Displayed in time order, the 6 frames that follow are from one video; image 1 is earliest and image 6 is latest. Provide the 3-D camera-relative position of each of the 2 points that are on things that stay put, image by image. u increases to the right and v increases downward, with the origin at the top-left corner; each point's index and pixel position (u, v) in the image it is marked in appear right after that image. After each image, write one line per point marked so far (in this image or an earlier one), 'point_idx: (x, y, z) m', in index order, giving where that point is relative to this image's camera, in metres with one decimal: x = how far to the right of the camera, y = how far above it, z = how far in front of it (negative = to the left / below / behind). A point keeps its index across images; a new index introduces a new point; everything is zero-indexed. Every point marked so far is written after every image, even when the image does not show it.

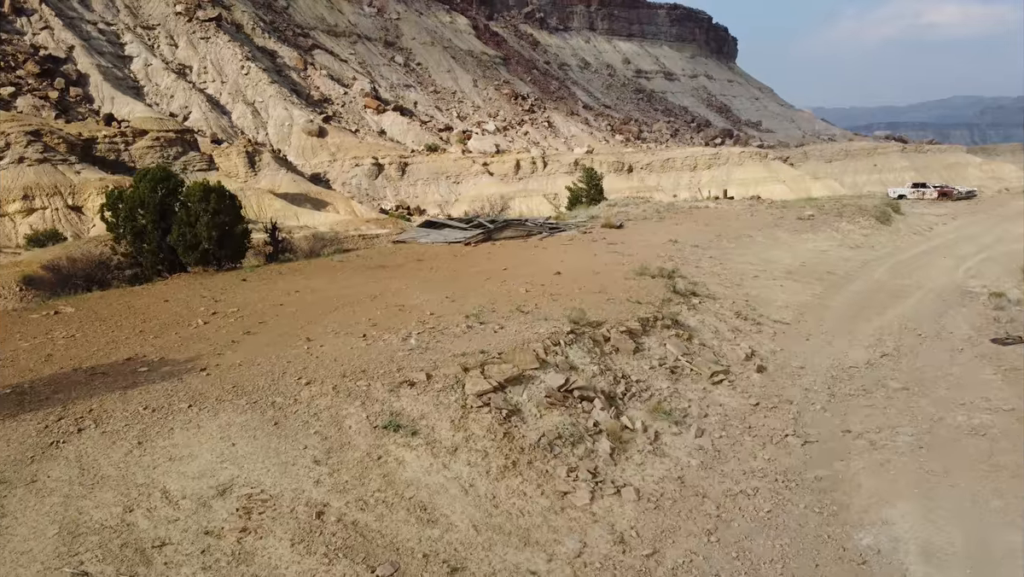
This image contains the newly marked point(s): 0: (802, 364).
0: (+2.6, -0.7, +7.4) m
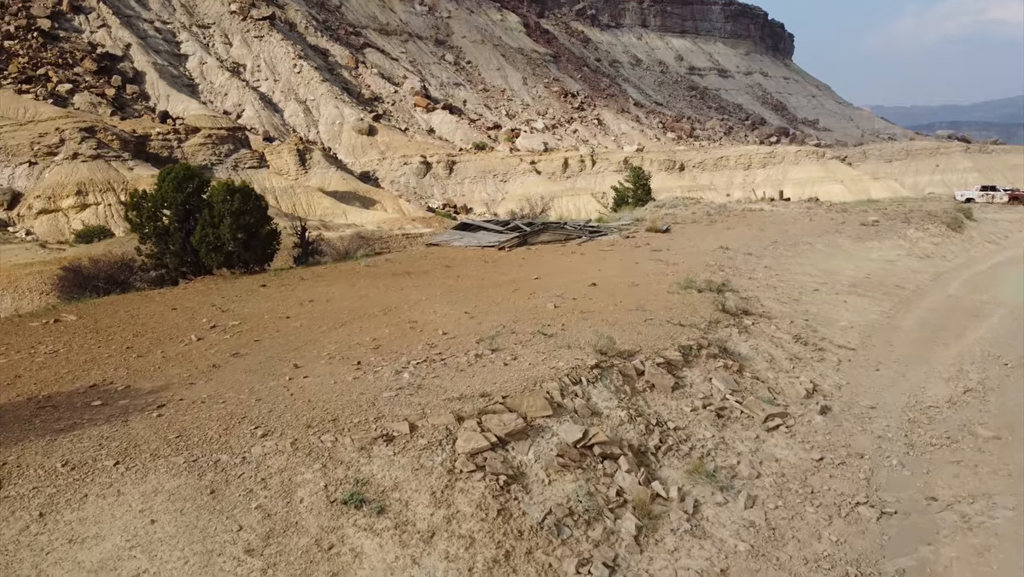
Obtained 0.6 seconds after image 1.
0: (+2.8, -0.9, +6.3) m
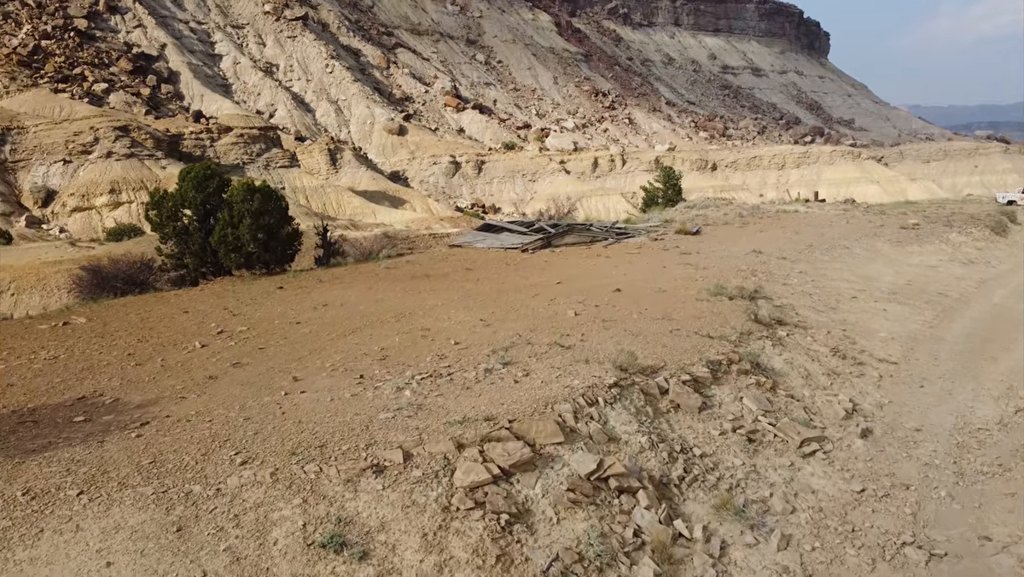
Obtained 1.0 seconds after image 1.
0: (+2.9, -1.0, +5.8) m
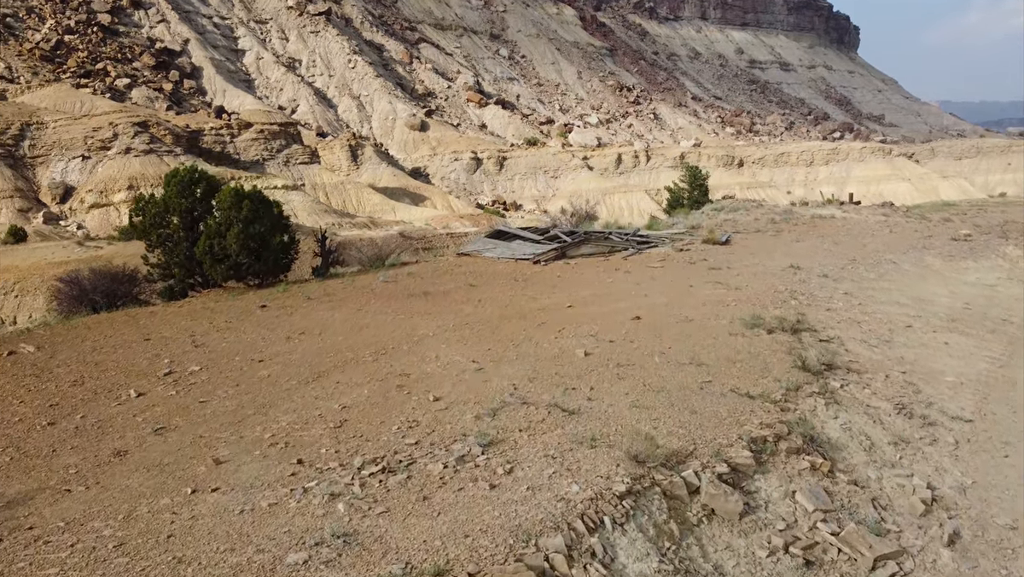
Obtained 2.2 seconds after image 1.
0: (+2.8, -1.3, +4.6) m
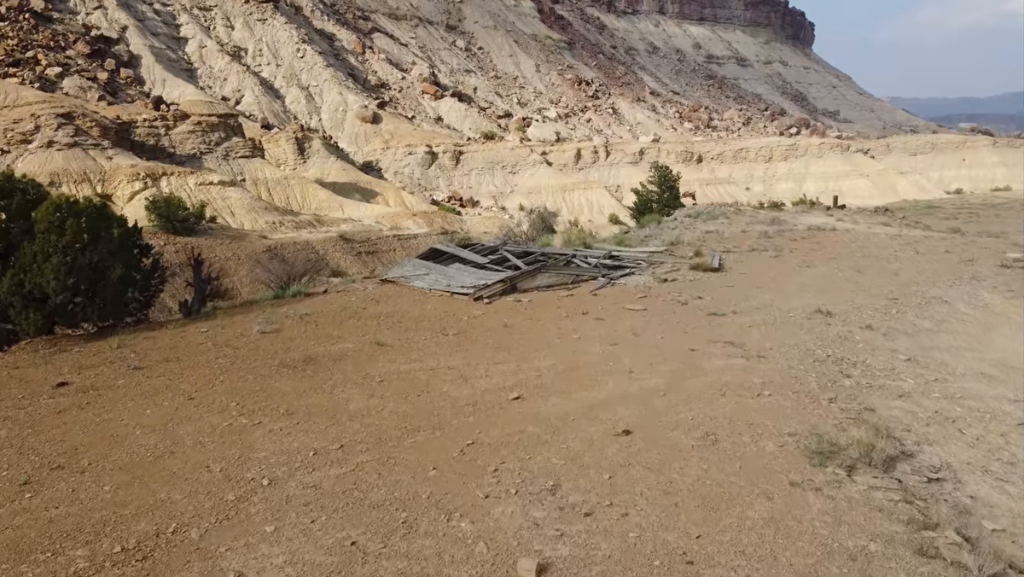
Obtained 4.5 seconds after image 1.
0: (+2.4, -1.9, +1.5) m
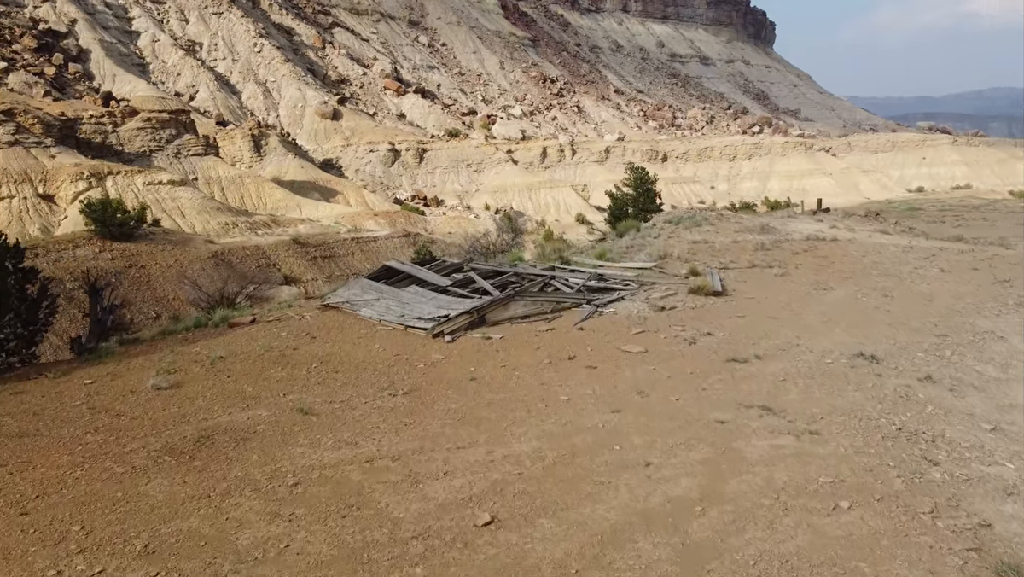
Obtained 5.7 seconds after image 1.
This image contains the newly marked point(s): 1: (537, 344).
0: (+2.5, -2.3, -0.2) m
1: (0.0, -0.5, +7.6) m
